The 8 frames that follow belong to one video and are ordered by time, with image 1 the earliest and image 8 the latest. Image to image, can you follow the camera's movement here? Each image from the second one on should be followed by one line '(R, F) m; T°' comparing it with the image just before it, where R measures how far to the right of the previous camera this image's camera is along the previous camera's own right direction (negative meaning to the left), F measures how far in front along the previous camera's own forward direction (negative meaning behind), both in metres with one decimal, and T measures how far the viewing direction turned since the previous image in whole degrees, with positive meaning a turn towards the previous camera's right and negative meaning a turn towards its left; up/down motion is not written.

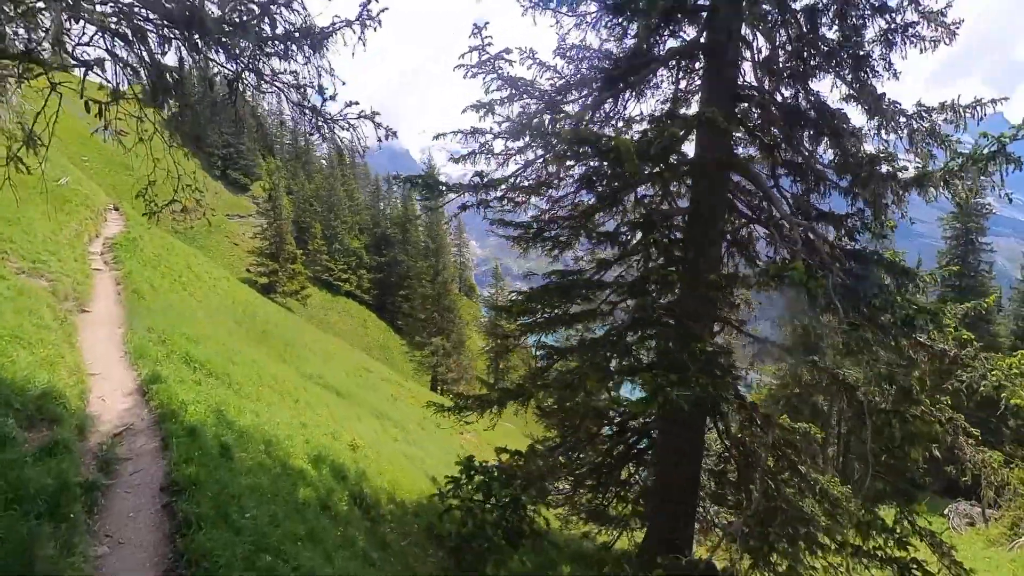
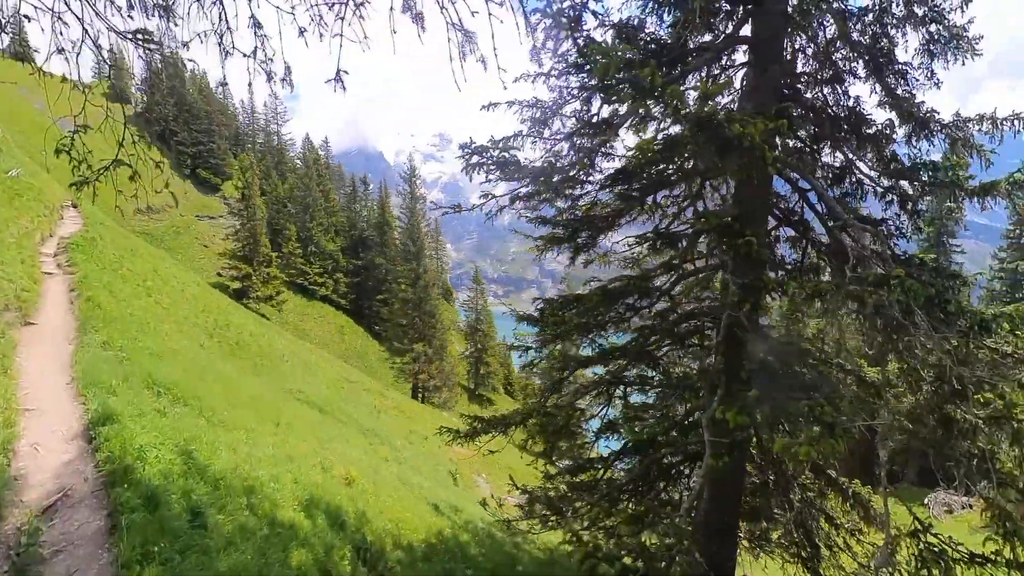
(-0.5, +0.8) m; +3°
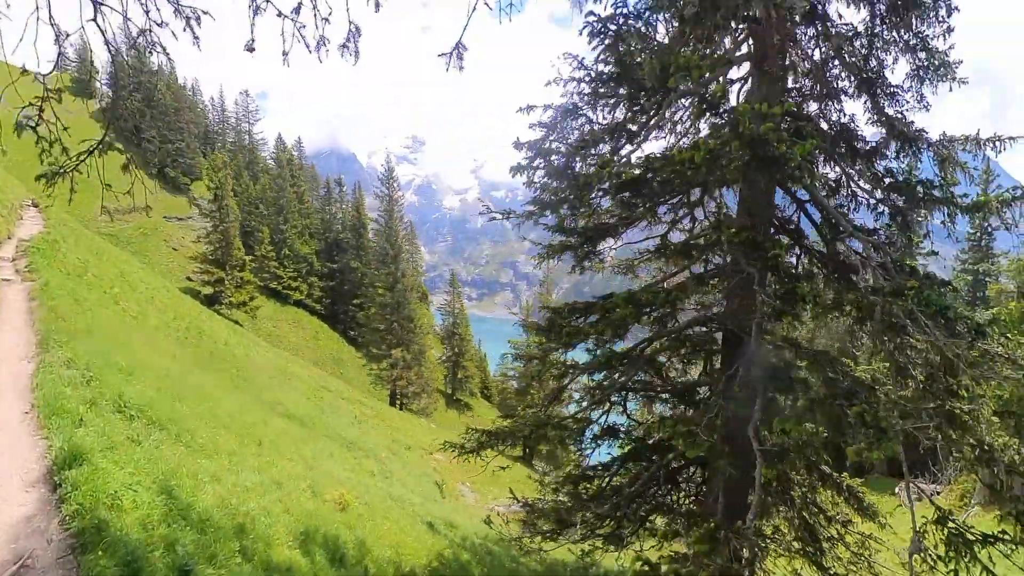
(-0.3, +0.4) m; +3°
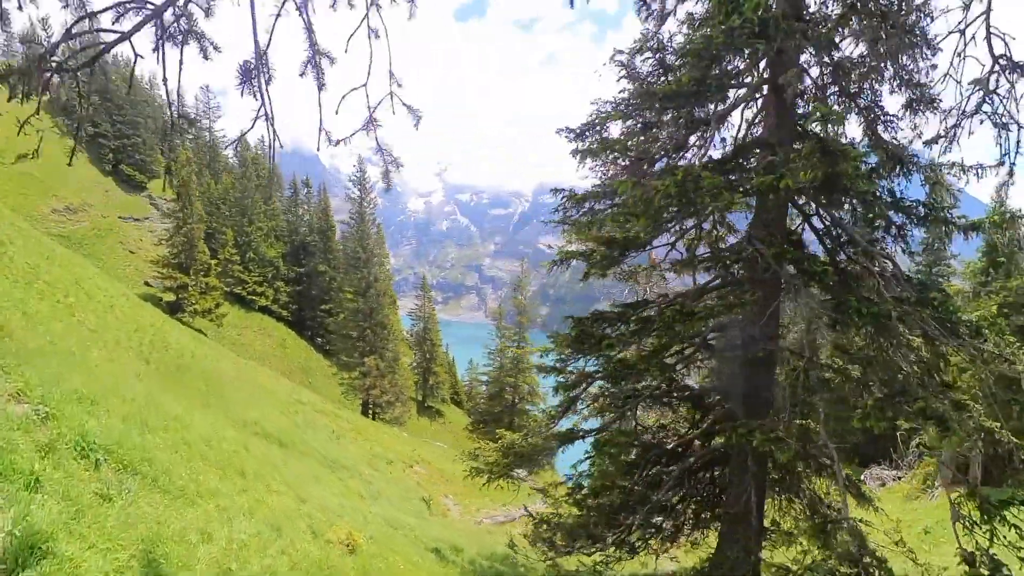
(-0.6, +0.6) m; +4°
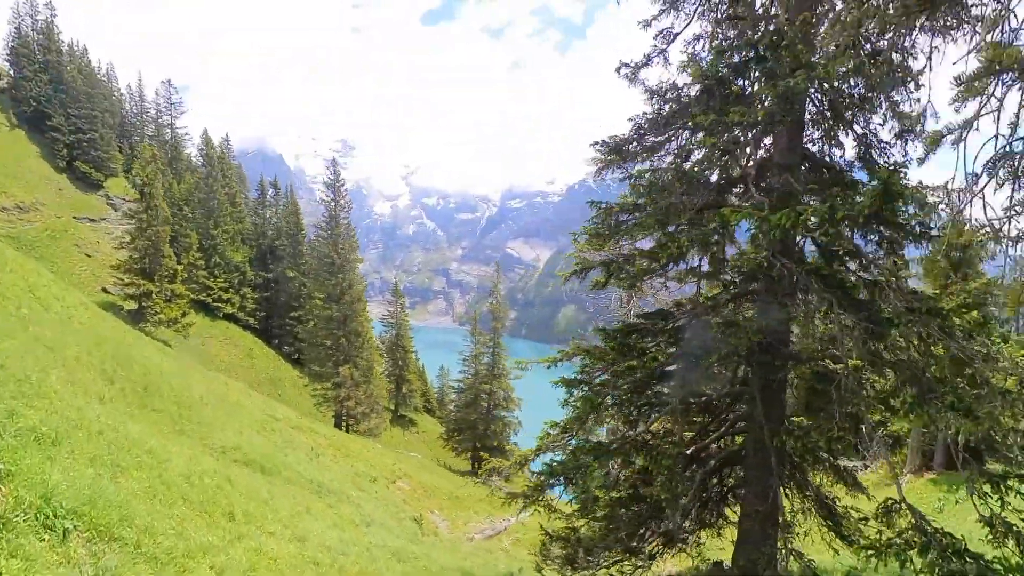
(-0.7, +0.6) m; +4°
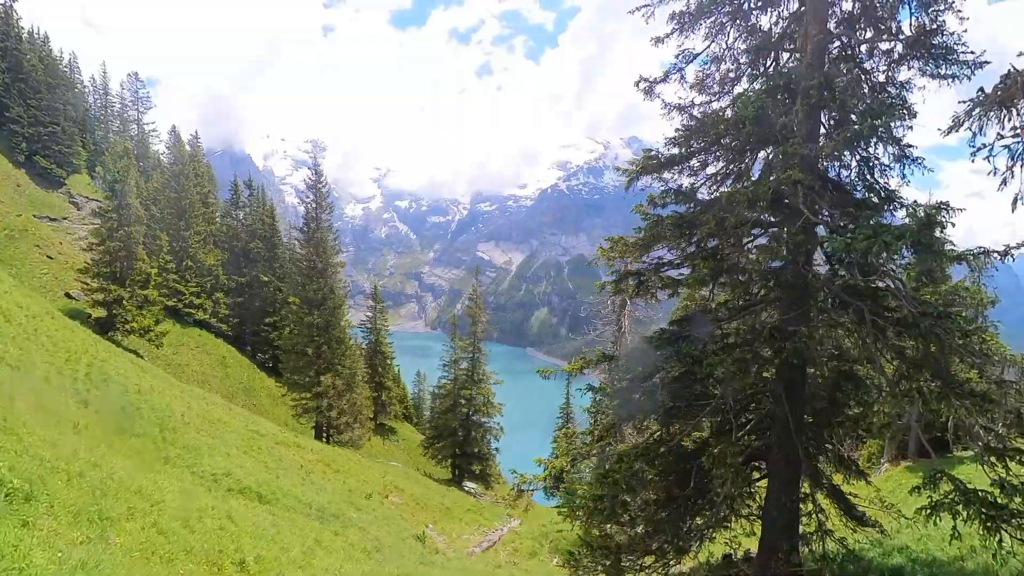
(-0.8, +0.7) m; +3°
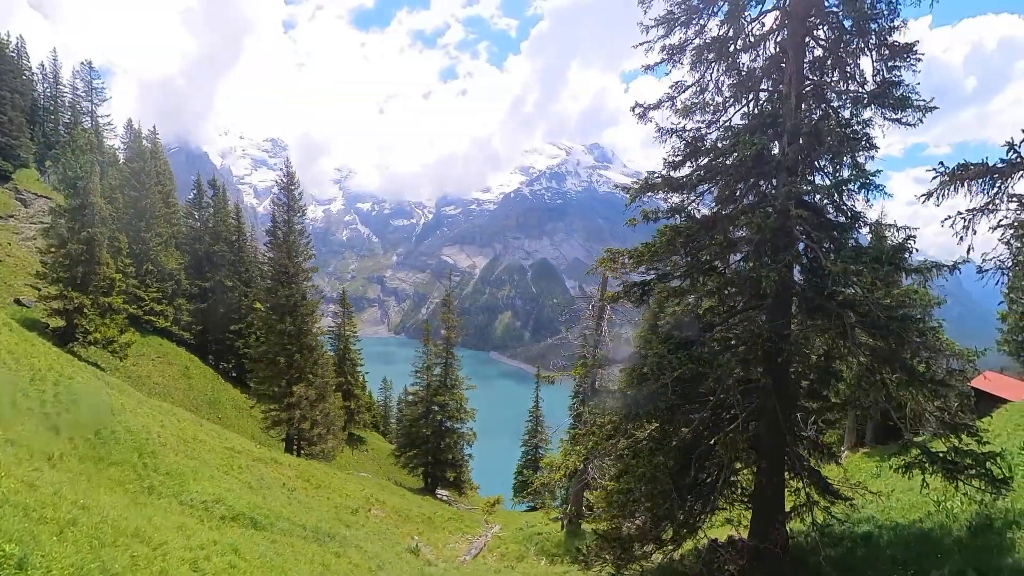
(-0.8, +0.5) m; +4°
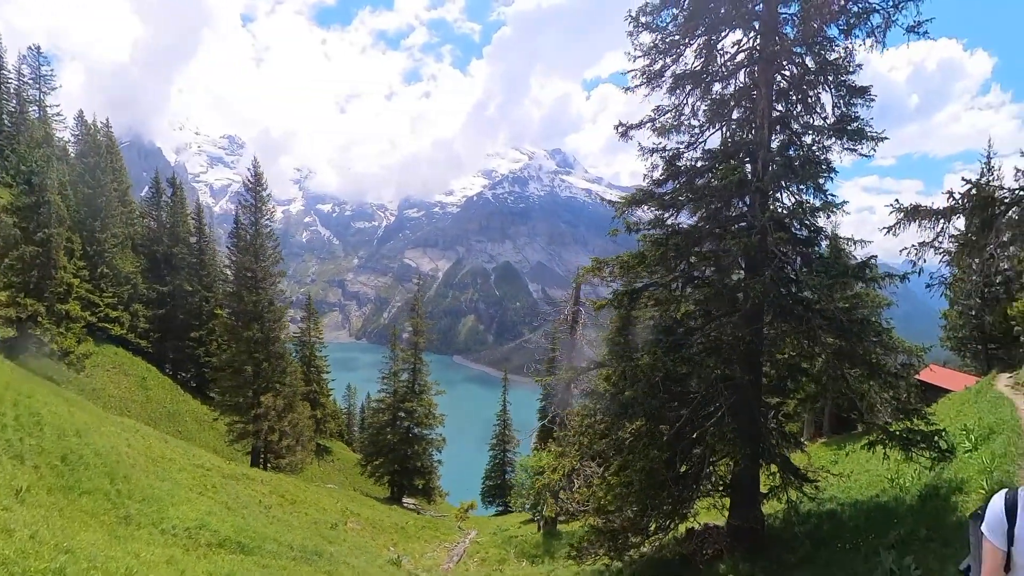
(-0.6, +0.3) m; +4°
